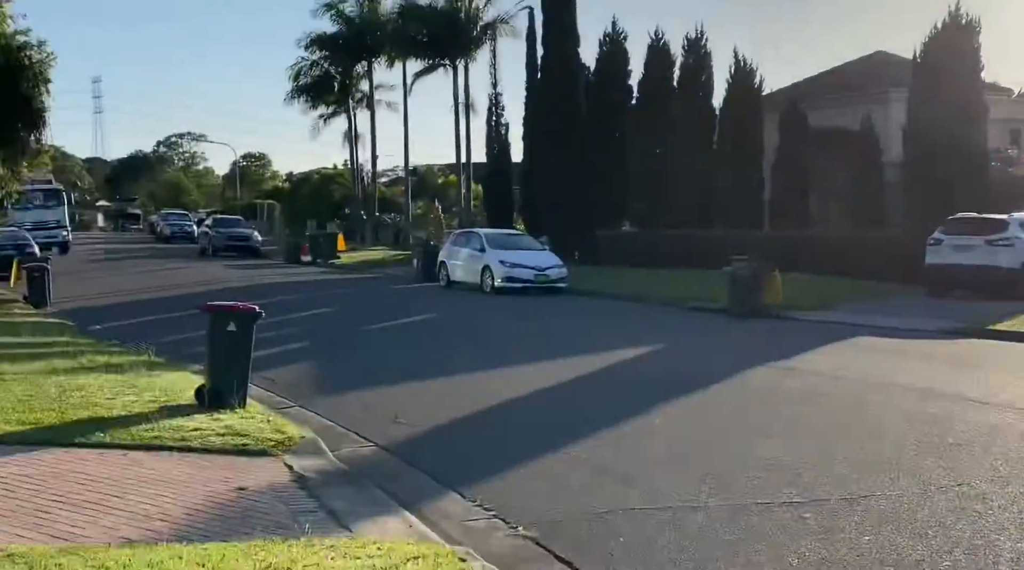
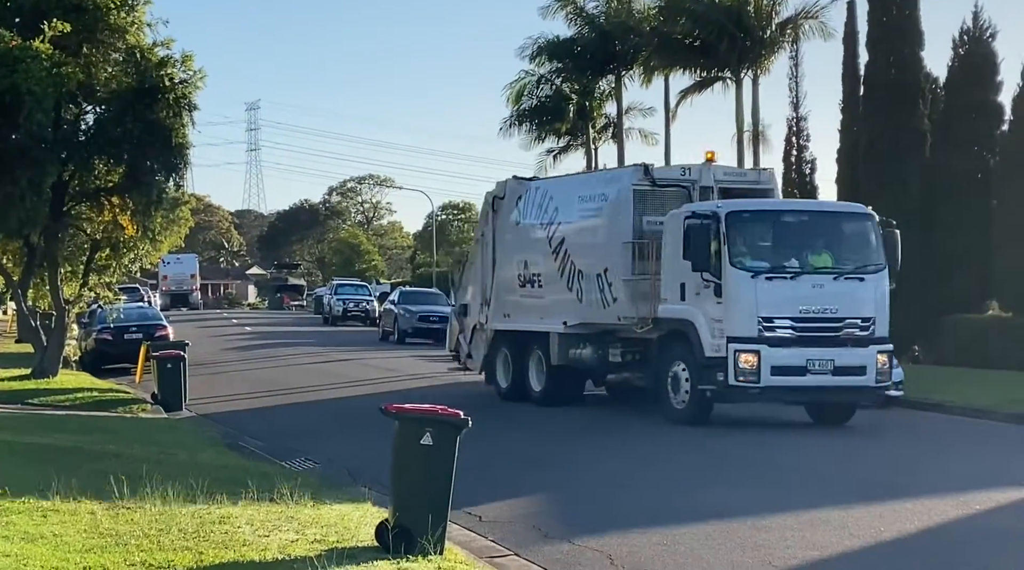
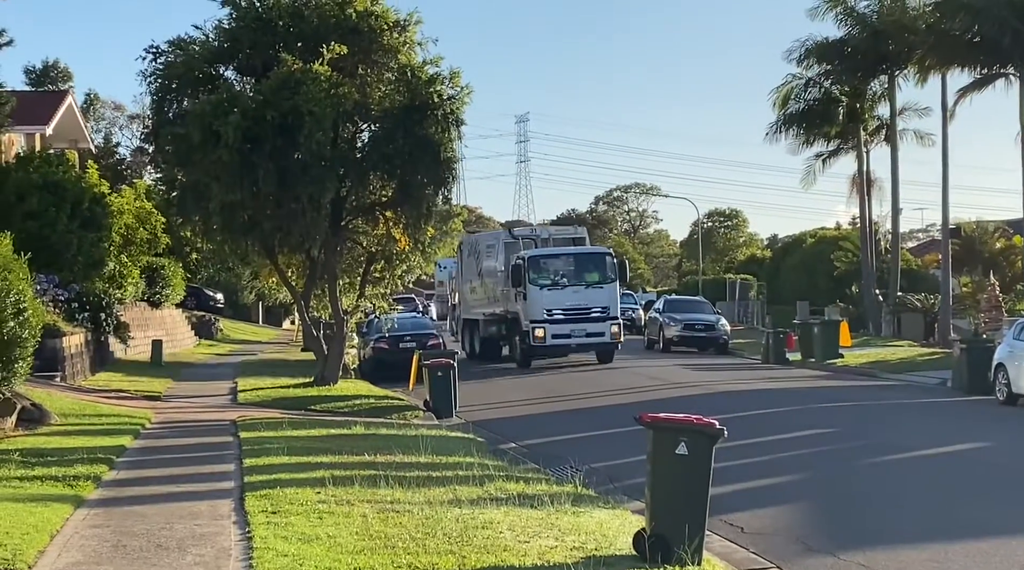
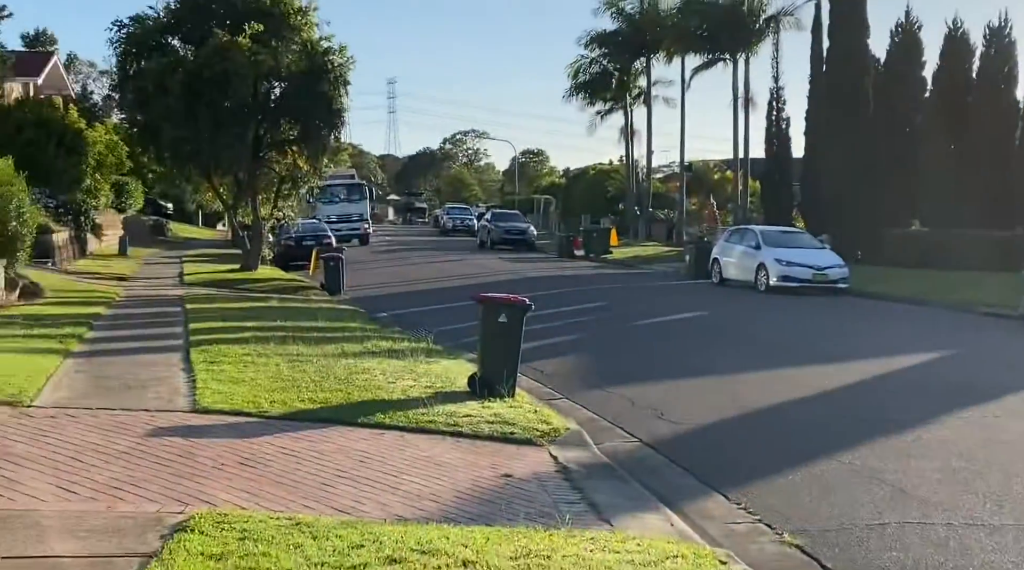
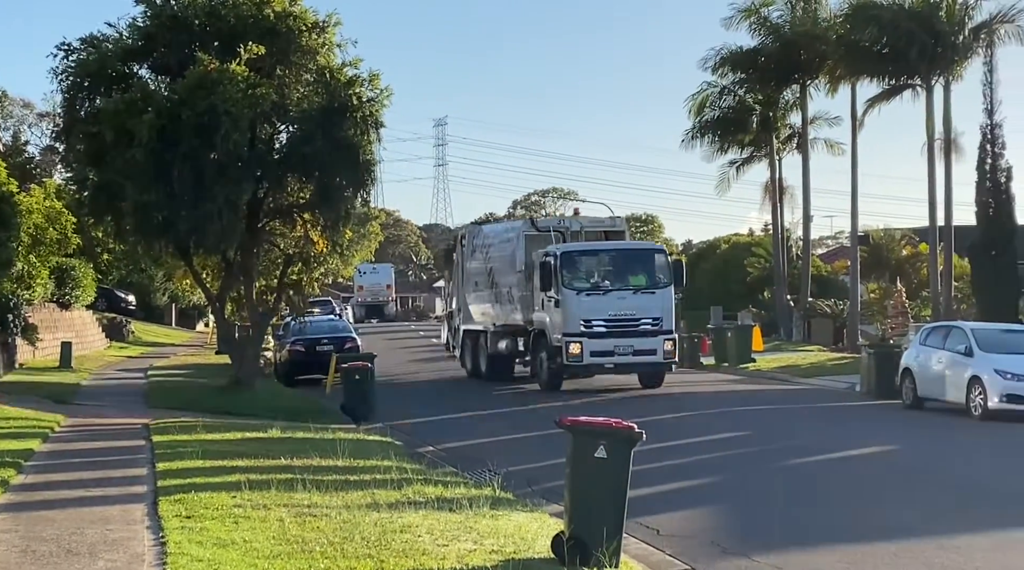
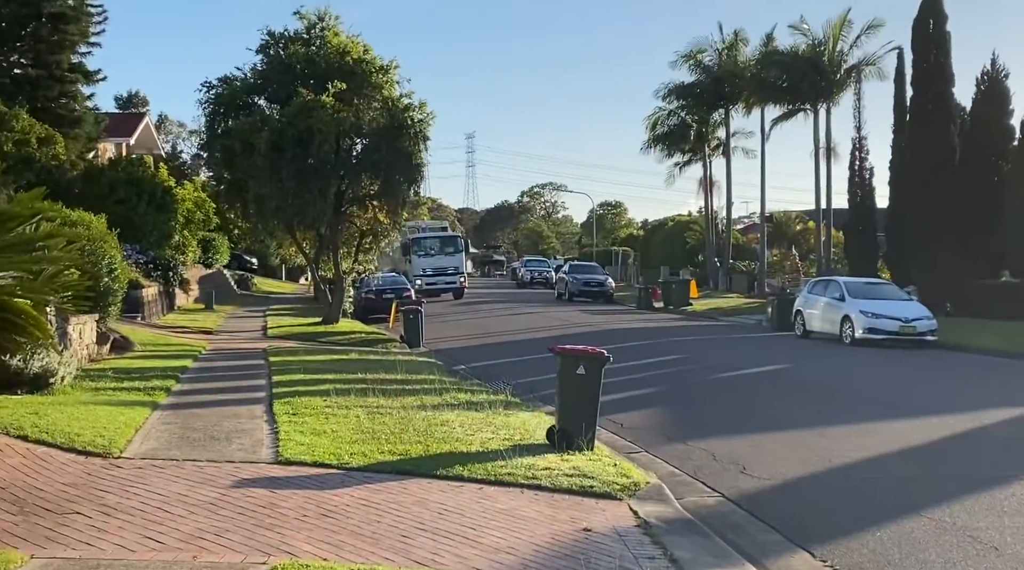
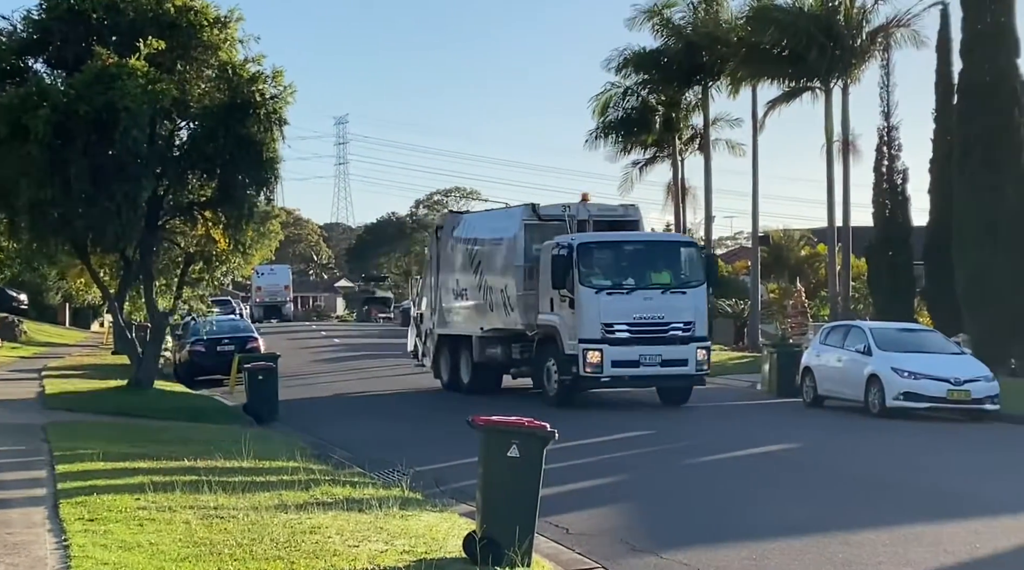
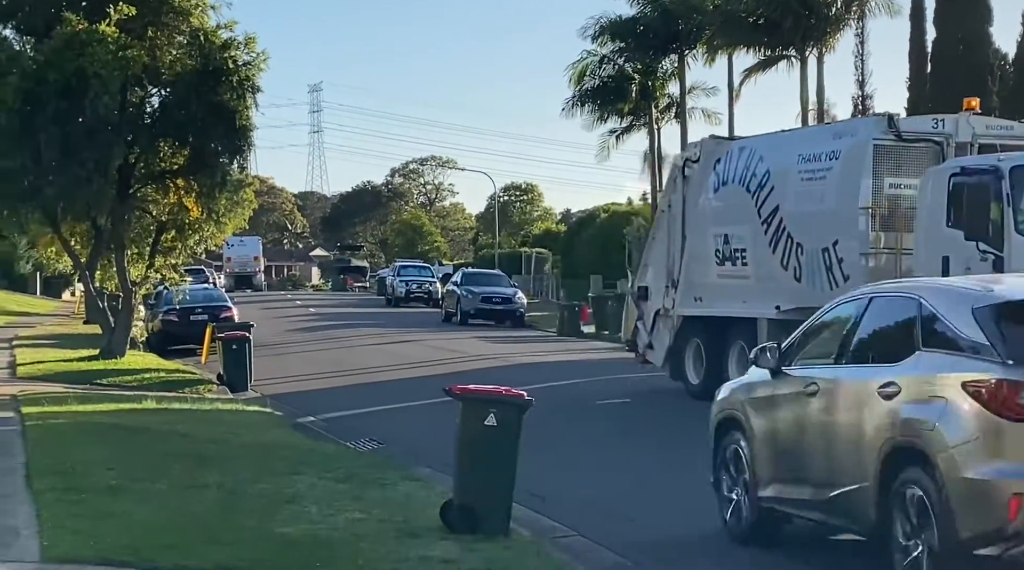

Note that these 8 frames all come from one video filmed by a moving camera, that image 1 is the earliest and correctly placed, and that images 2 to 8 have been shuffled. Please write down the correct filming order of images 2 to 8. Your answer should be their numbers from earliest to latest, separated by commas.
4, 6, 3, 5, 7, 2, 8
